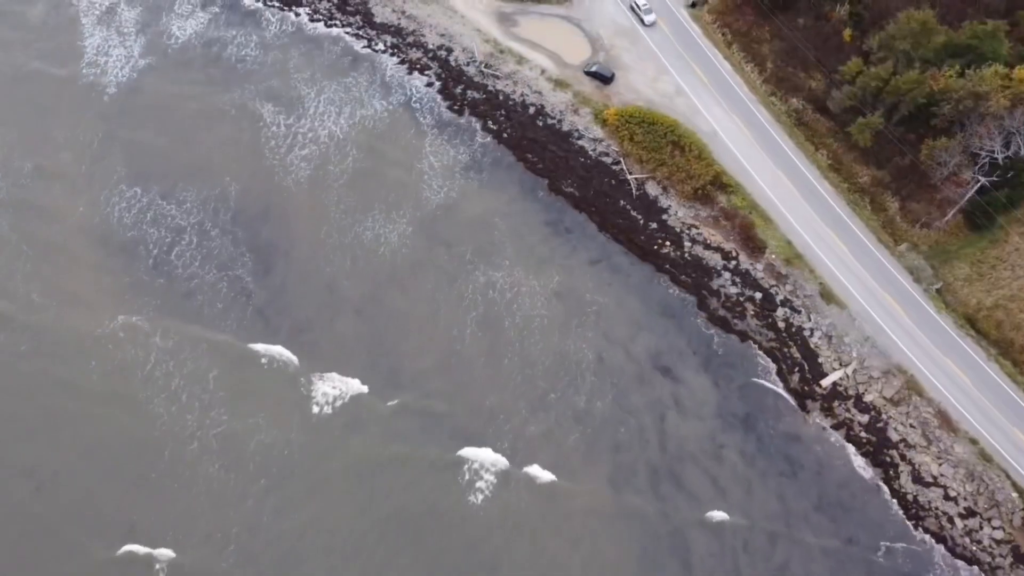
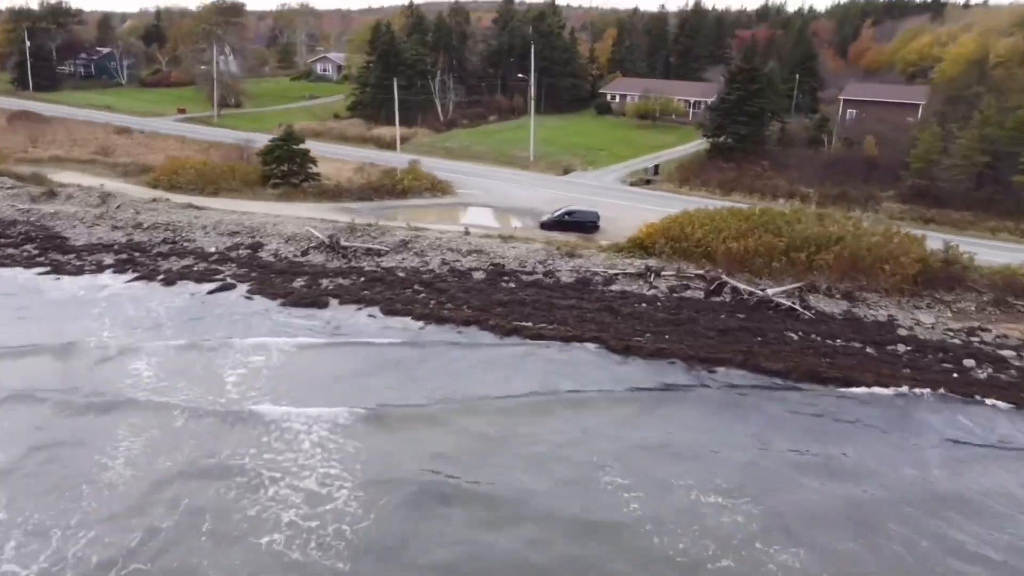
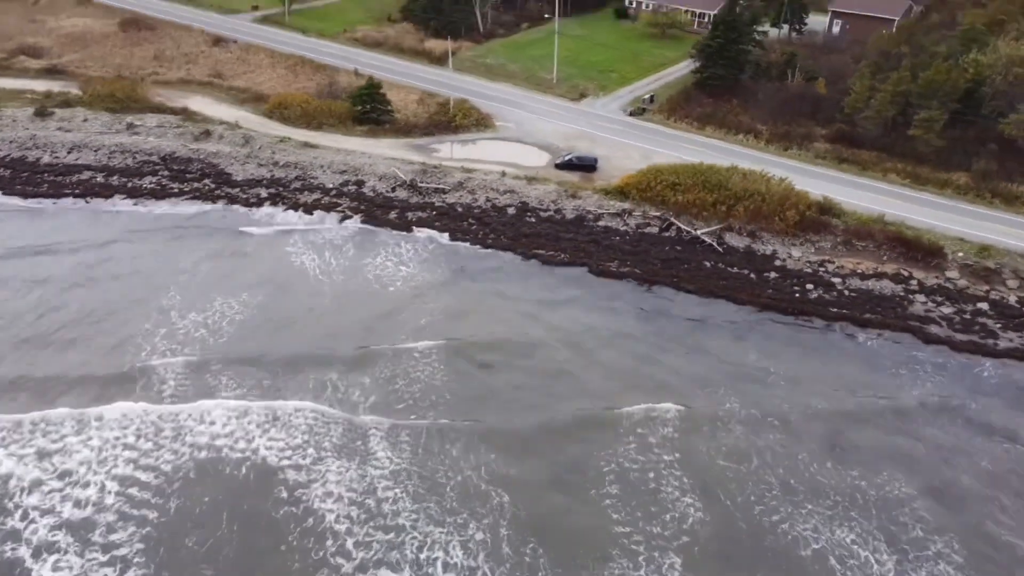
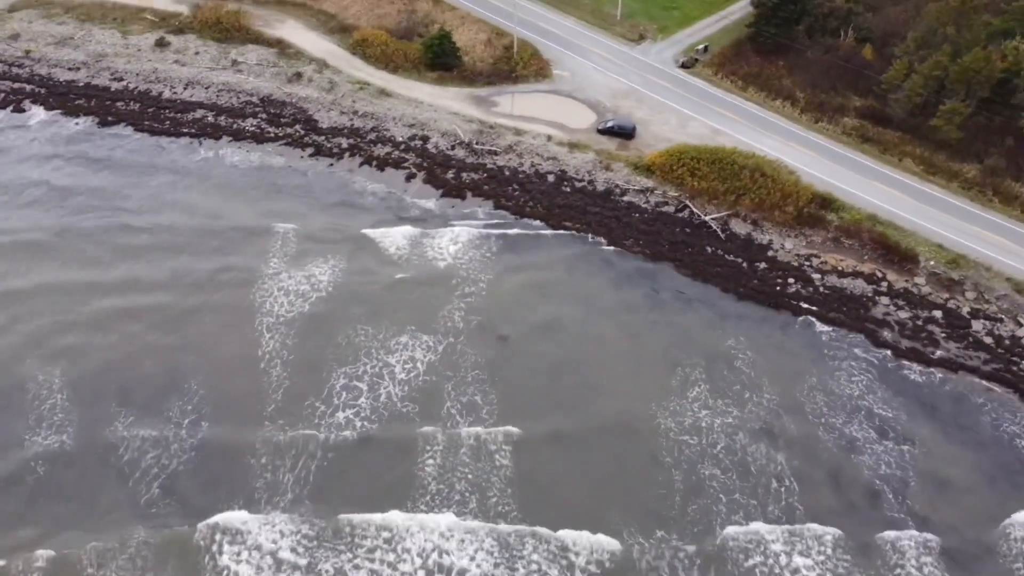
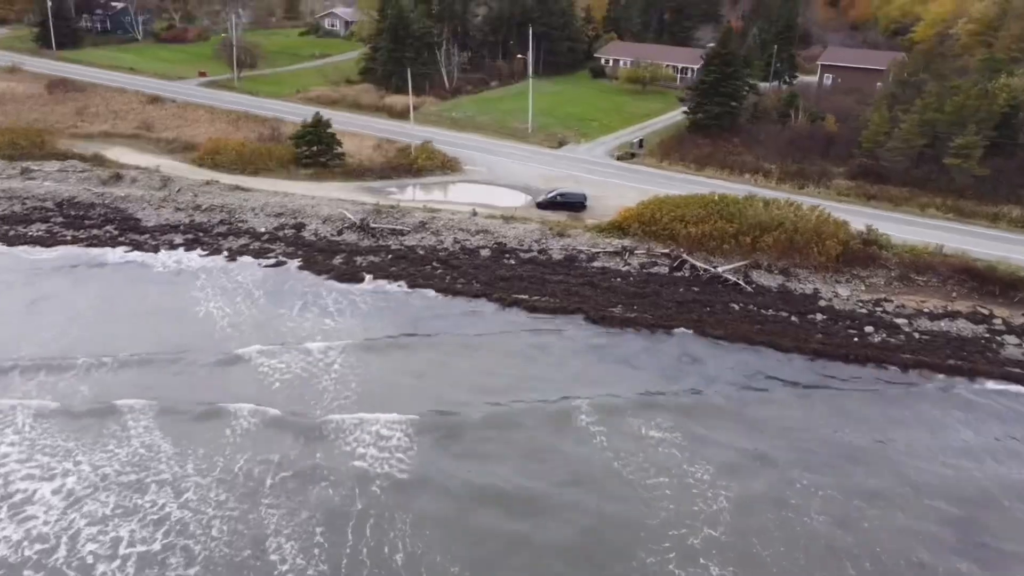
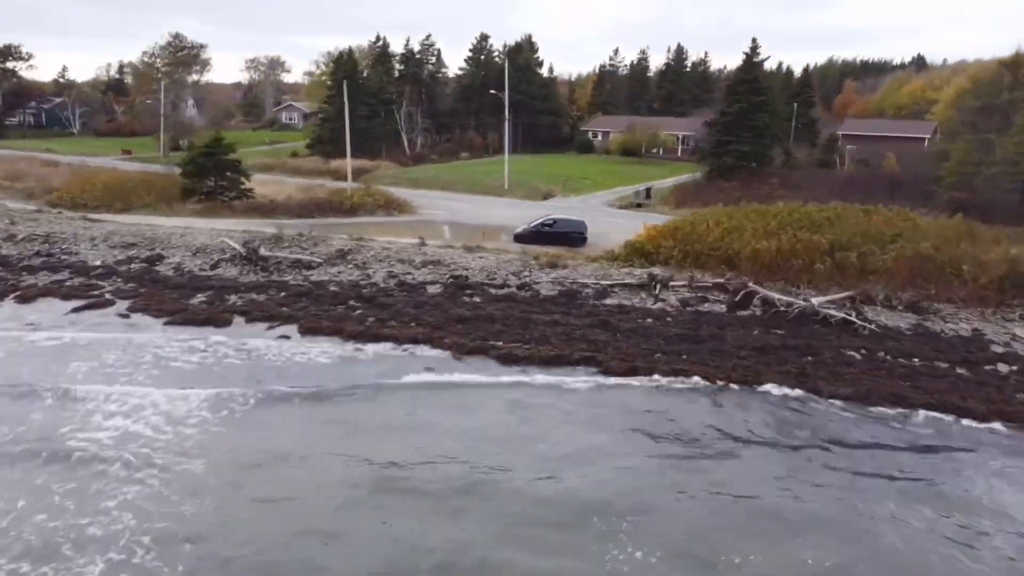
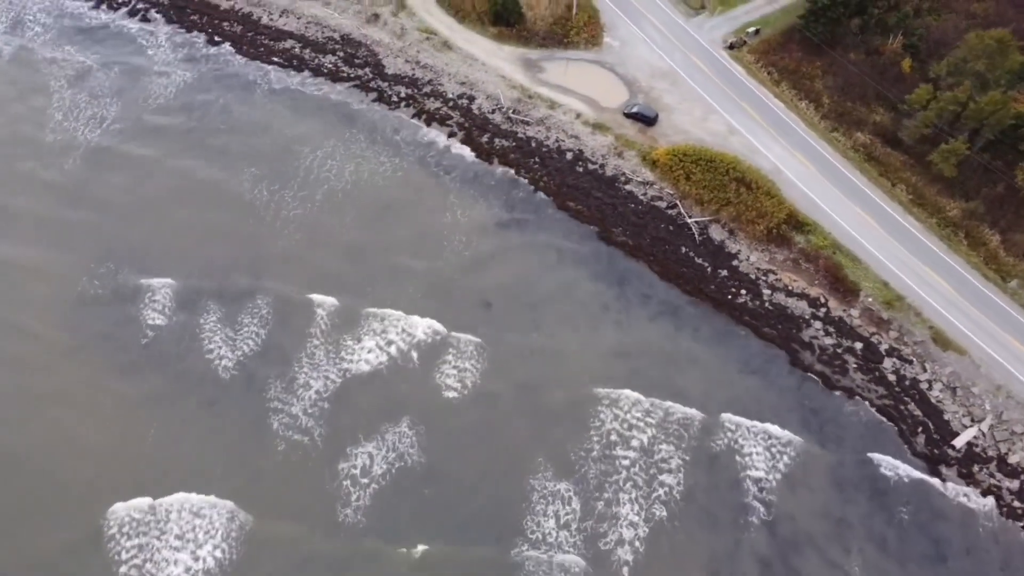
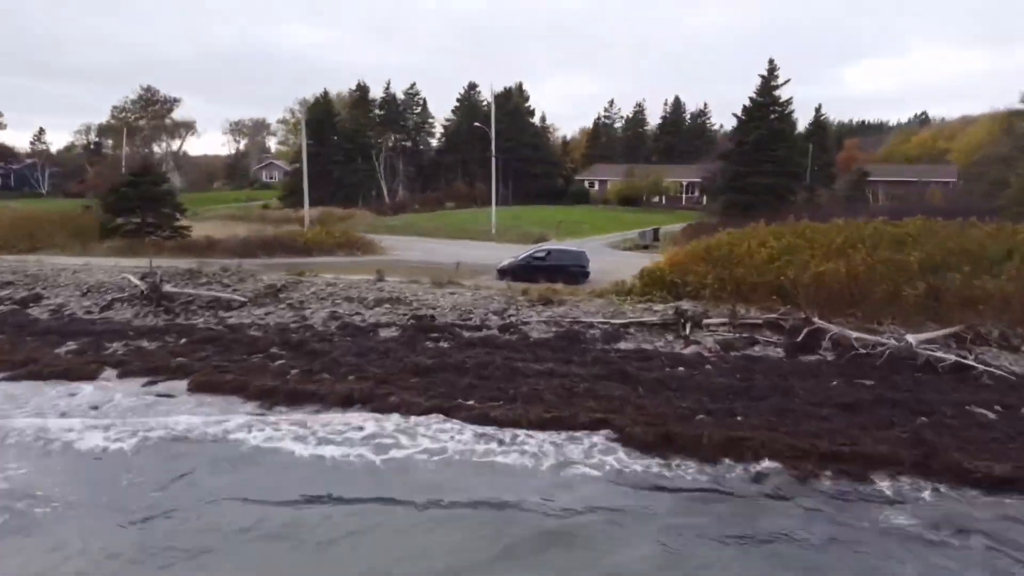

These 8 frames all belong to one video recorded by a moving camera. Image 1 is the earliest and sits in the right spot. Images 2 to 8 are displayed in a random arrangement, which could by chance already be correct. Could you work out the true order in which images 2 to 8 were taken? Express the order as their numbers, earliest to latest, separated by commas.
7, 4, 3, 5, 2, 6, 8
